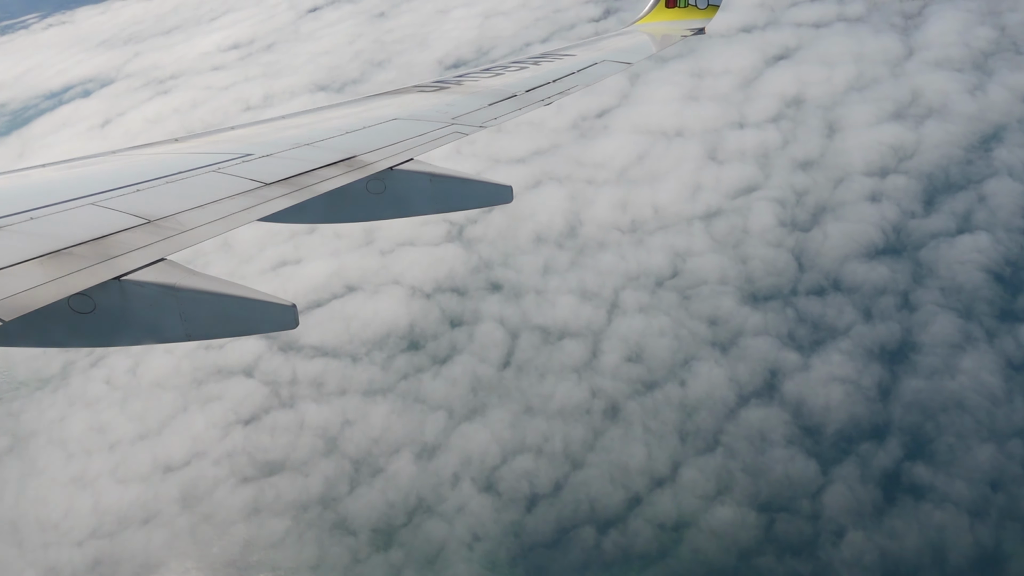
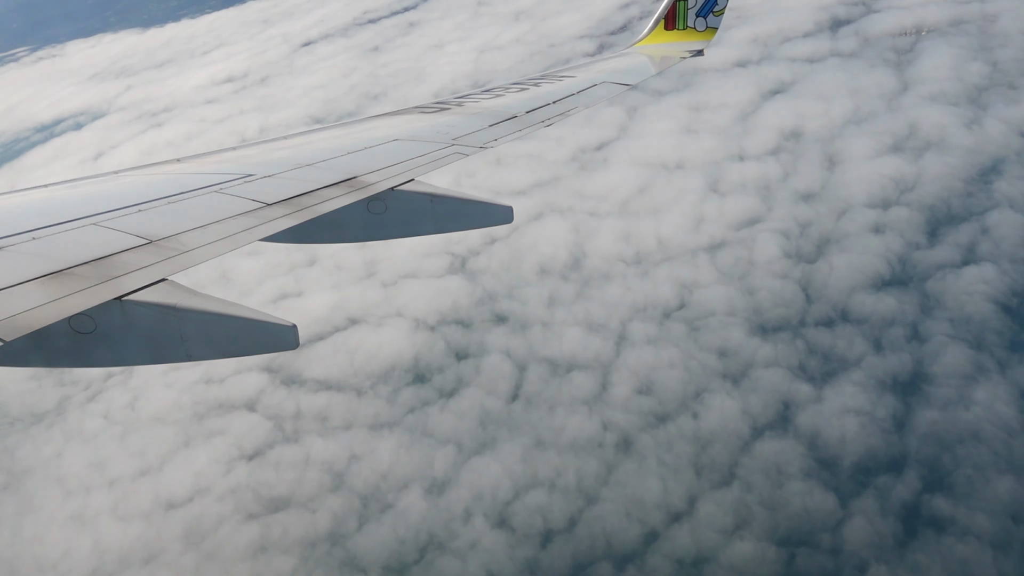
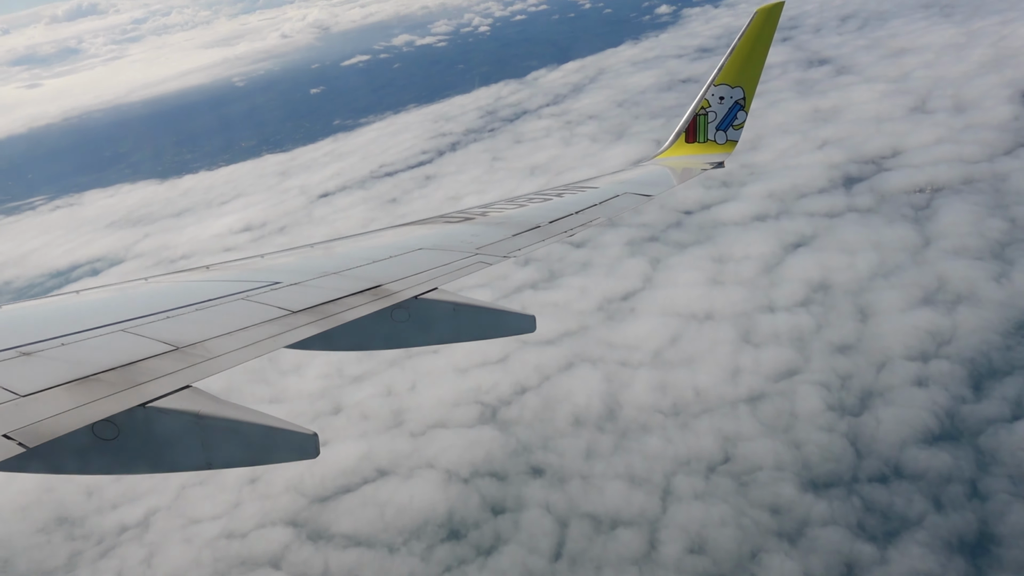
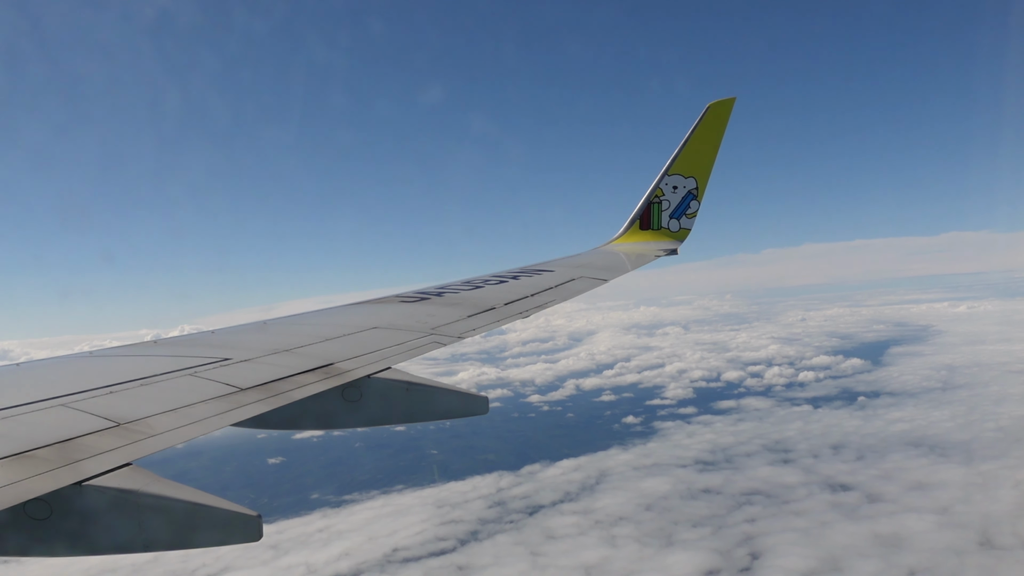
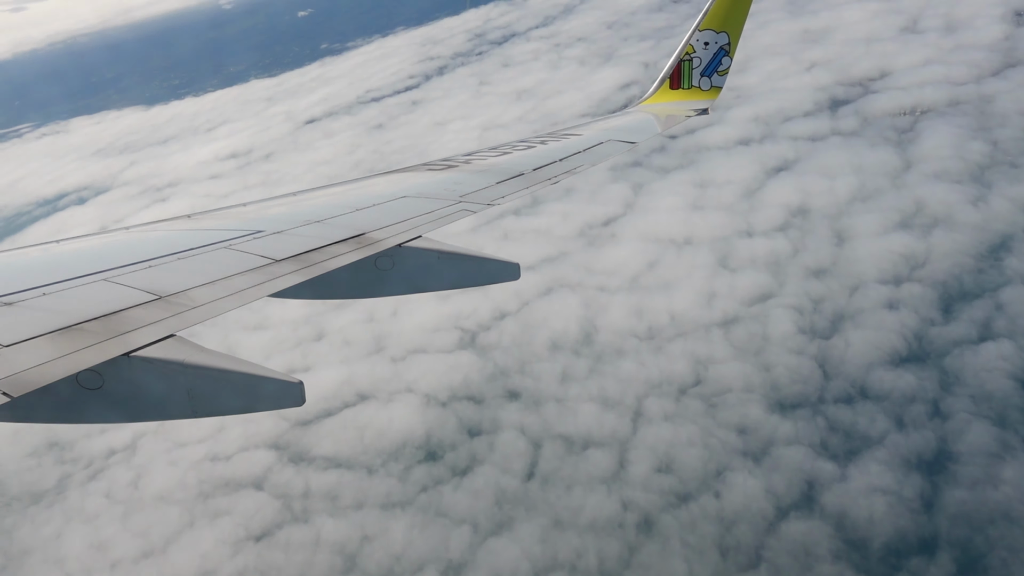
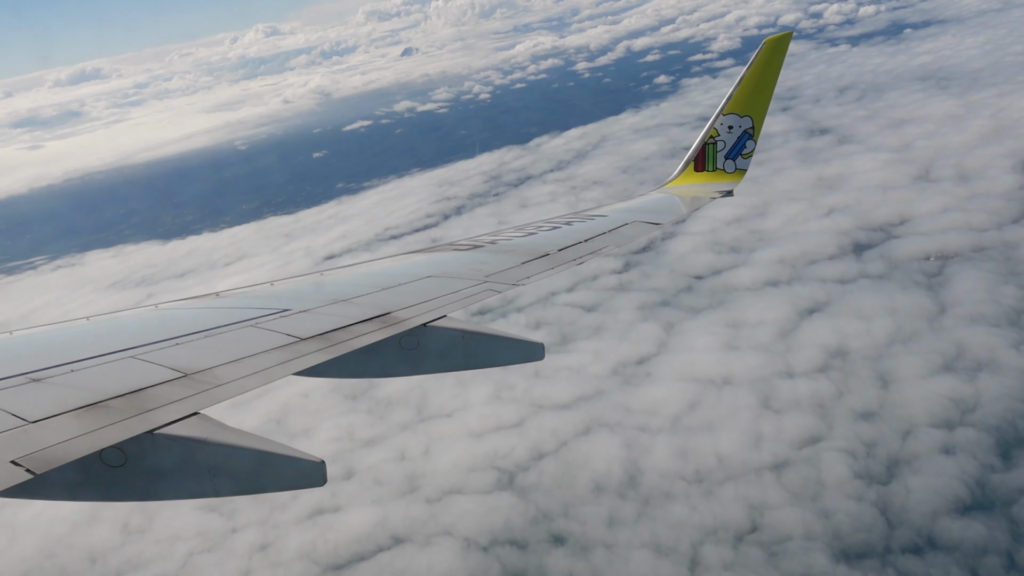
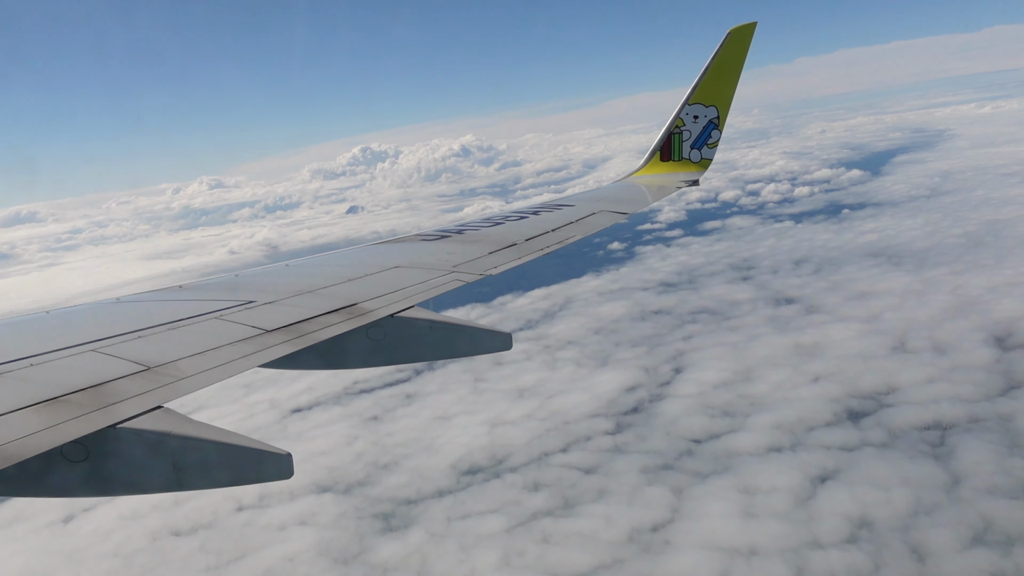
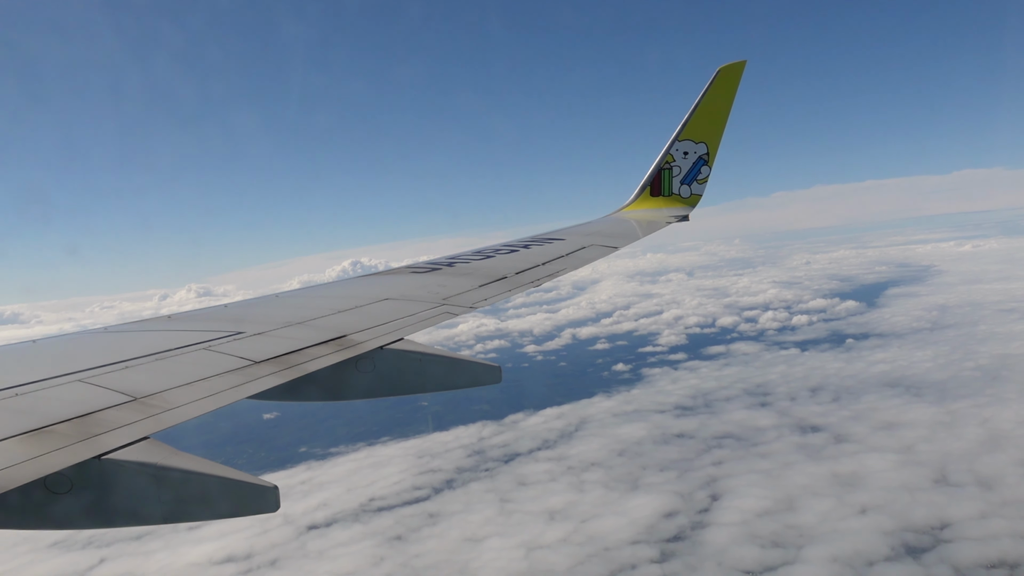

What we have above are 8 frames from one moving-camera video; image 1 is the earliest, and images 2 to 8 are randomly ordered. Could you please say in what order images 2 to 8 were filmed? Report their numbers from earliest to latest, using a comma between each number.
2, 5, 3, 6, 7, 8, 4
